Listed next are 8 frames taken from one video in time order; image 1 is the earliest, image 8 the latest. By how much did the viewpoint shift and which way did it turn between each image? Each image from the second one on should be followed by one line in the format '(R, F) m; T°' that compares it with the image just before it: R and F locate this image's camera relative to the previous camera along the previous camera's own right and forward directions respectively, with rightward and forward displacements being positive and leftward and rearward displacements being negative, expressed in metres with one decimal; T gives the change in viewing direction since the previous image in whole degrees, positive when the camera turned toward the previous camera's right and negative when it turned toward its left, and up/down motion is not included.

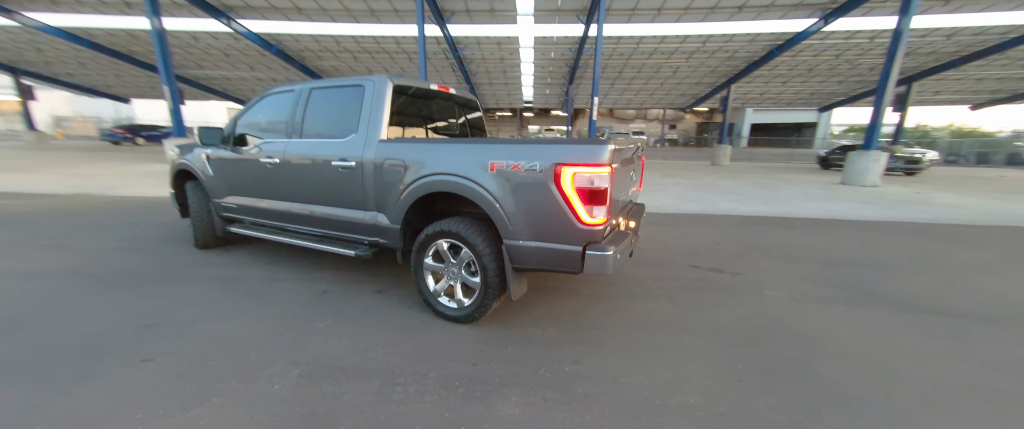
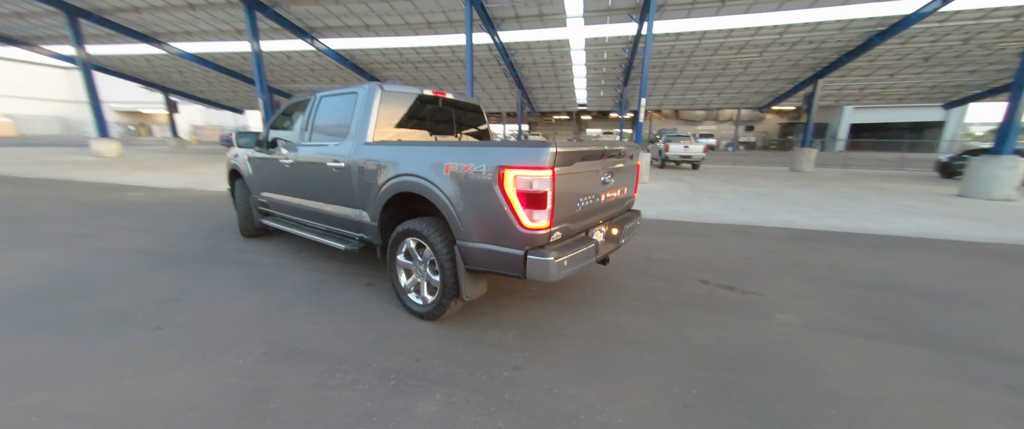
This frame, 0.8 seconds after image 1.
(+0.7, +0.1) m; -10°
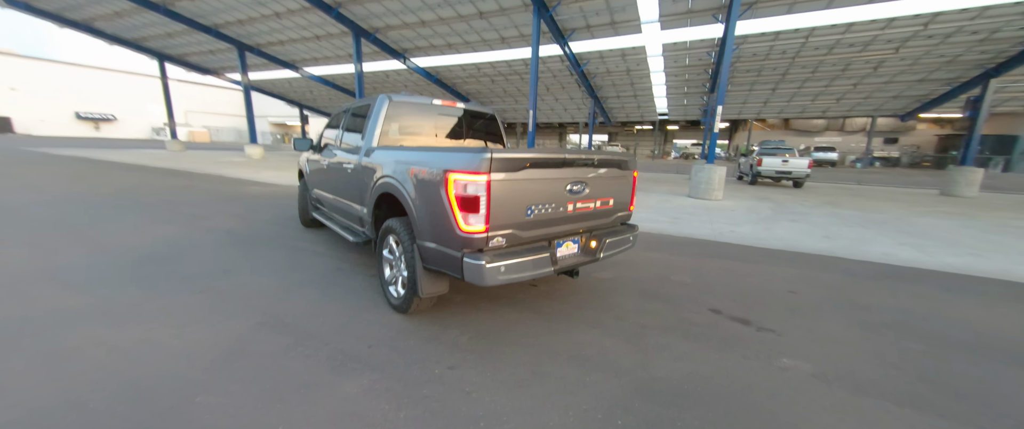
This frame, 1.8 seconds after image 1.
(+0.9, +0.1) m; -13°
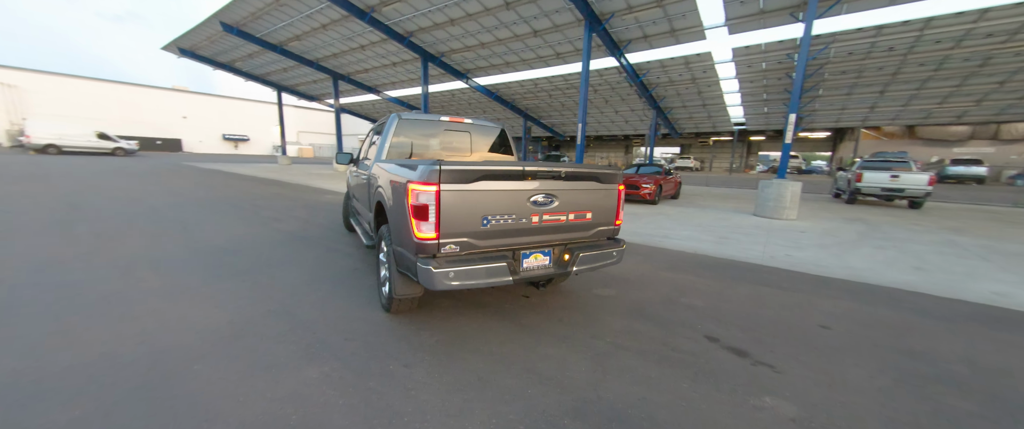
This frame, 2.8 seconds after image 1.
(+0.8, 0.0) m; -11°
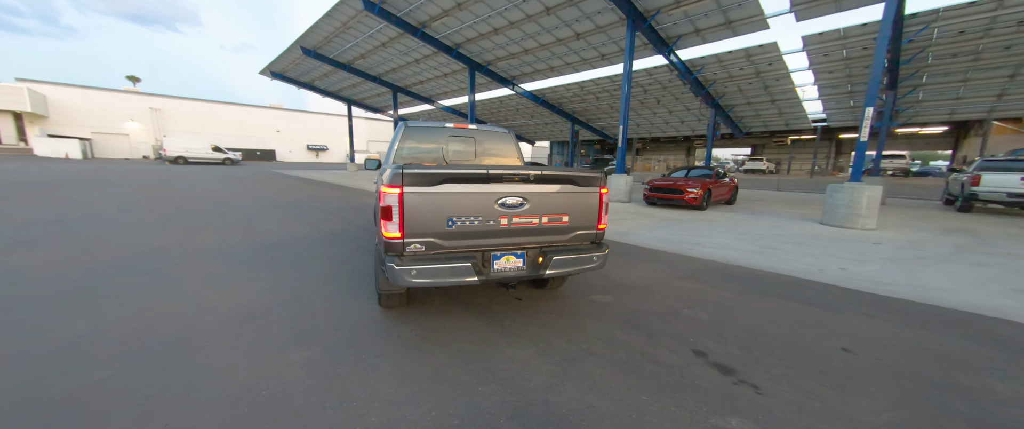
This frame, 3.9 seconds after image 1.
(+0.7, 0.0) m; -9°
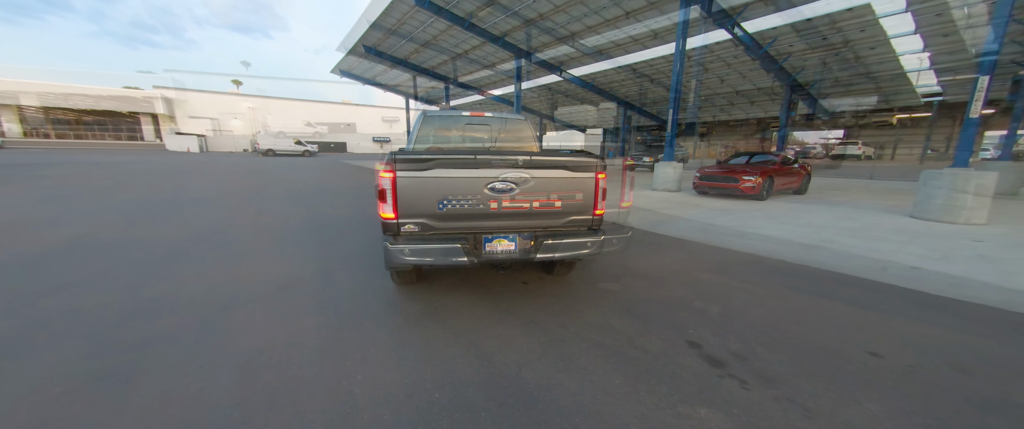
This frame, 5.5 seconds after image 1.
(+0.5, 0.0) m; -9°
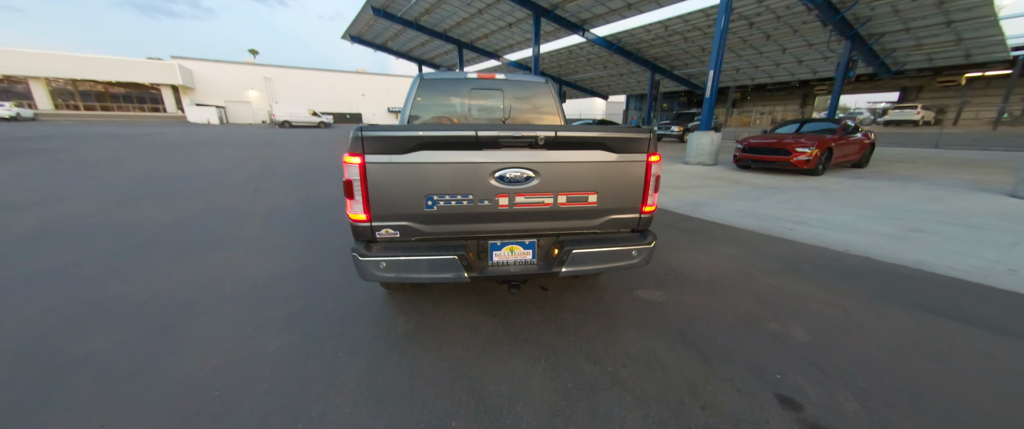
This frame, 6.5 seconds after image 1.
(0.0, +0.8) m; -3°
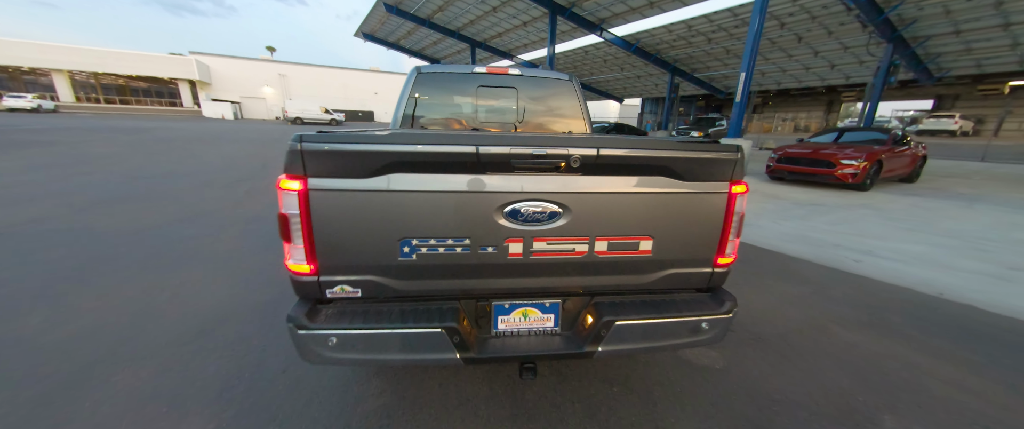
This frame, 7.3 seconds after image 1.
(0.0, +0.6) m; -2°
